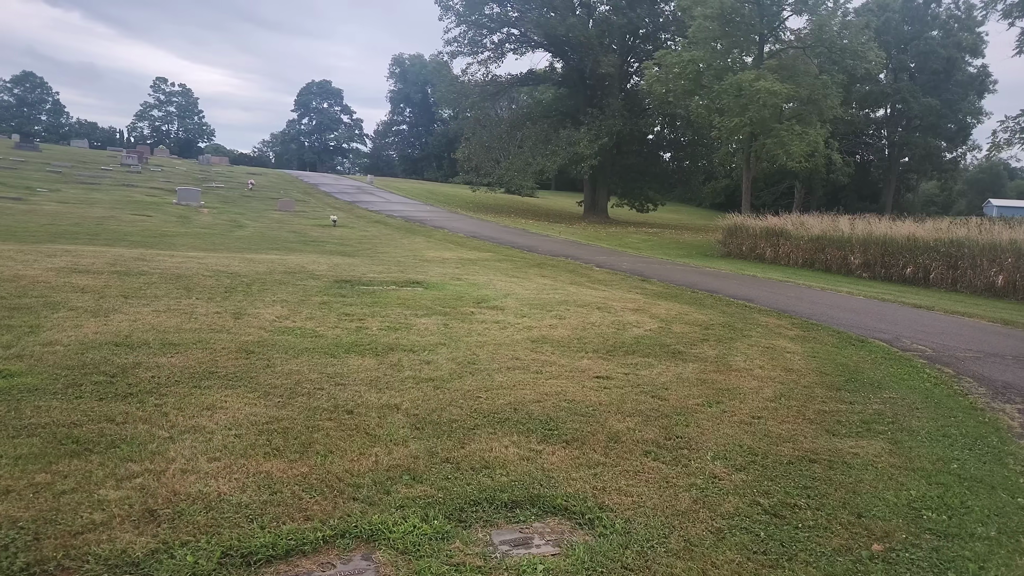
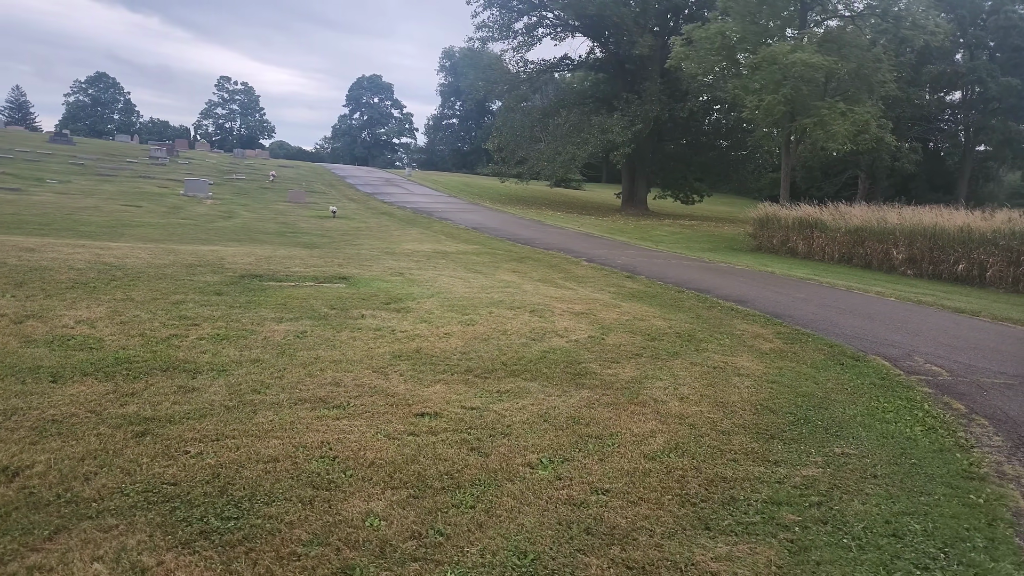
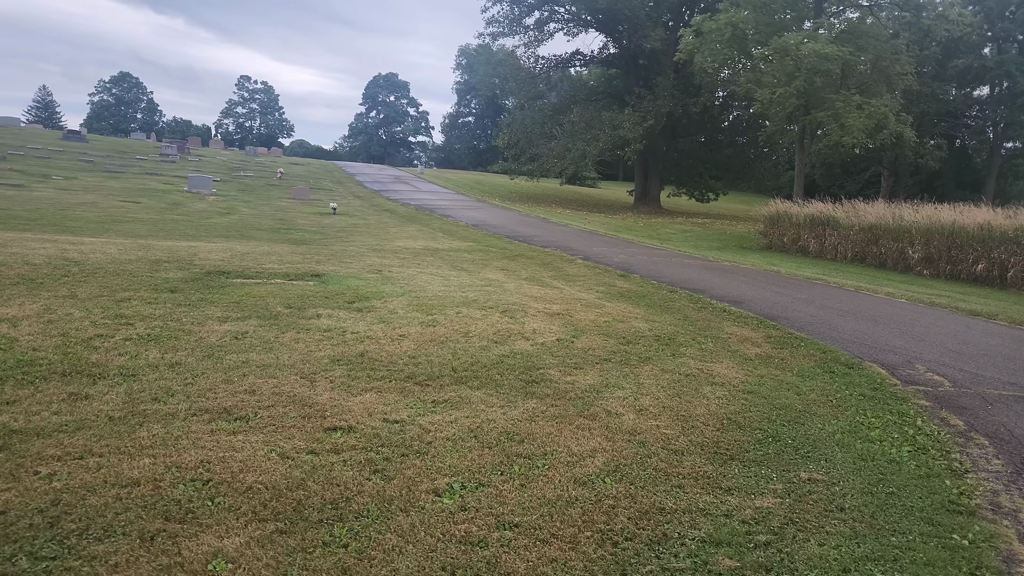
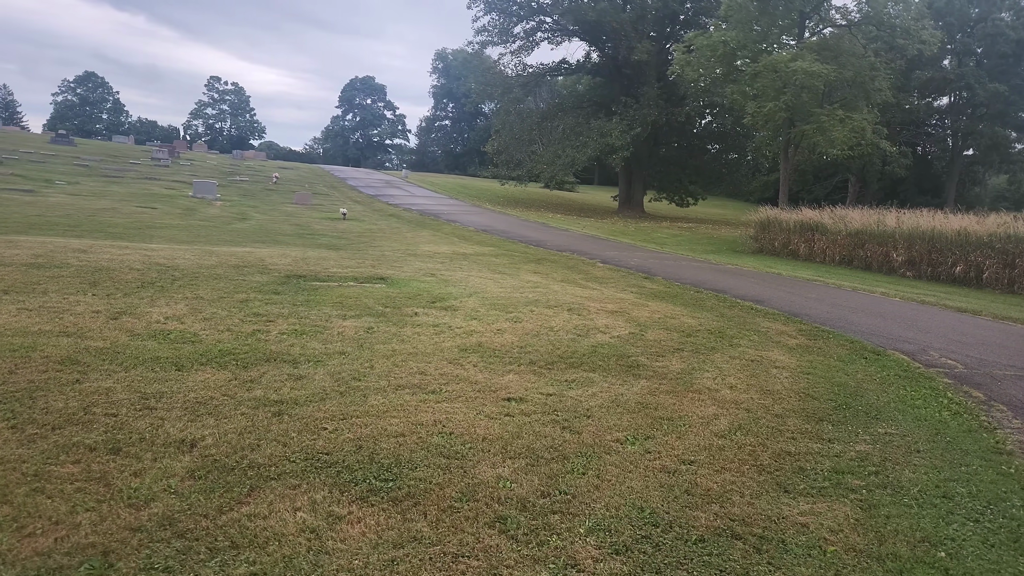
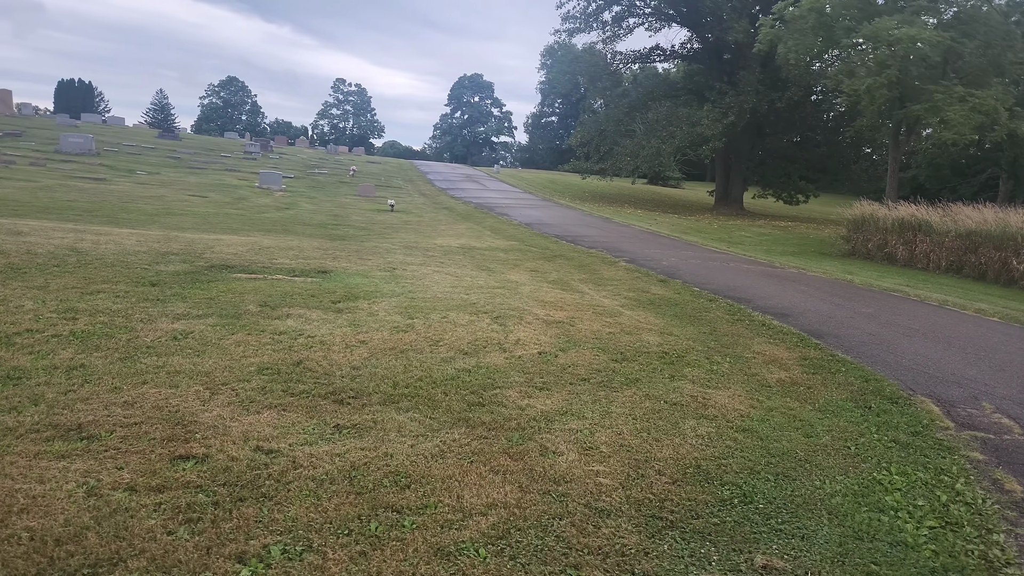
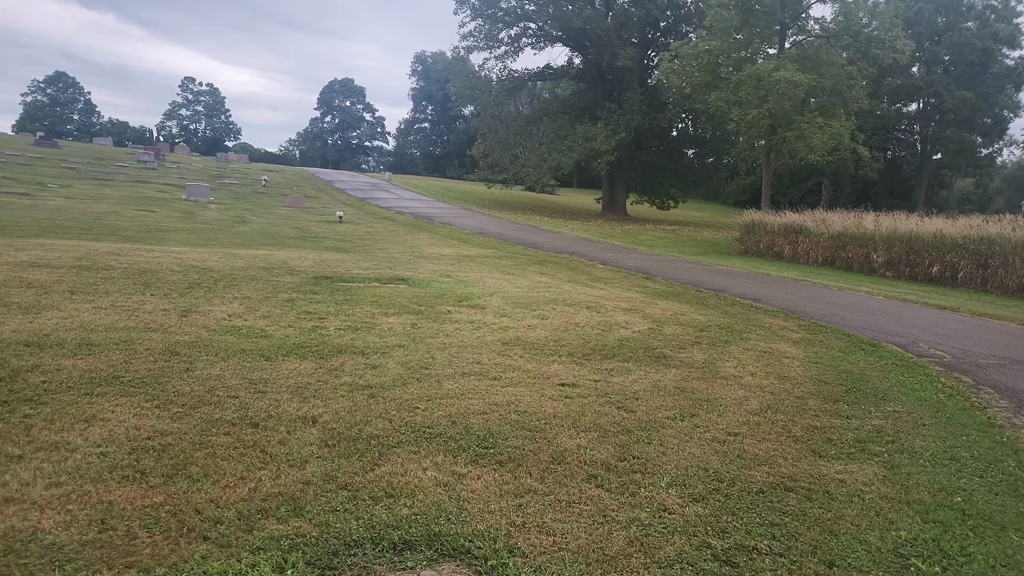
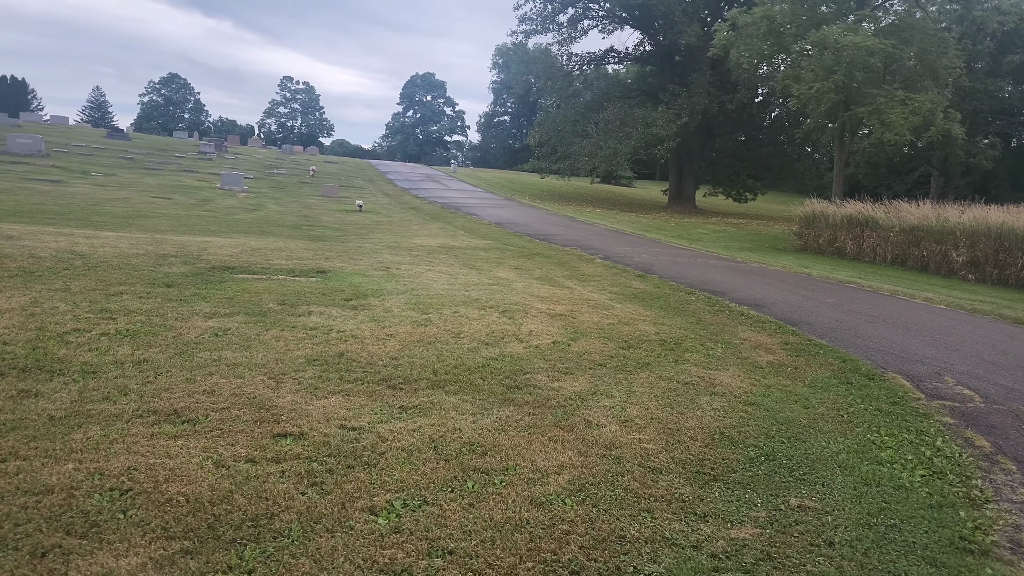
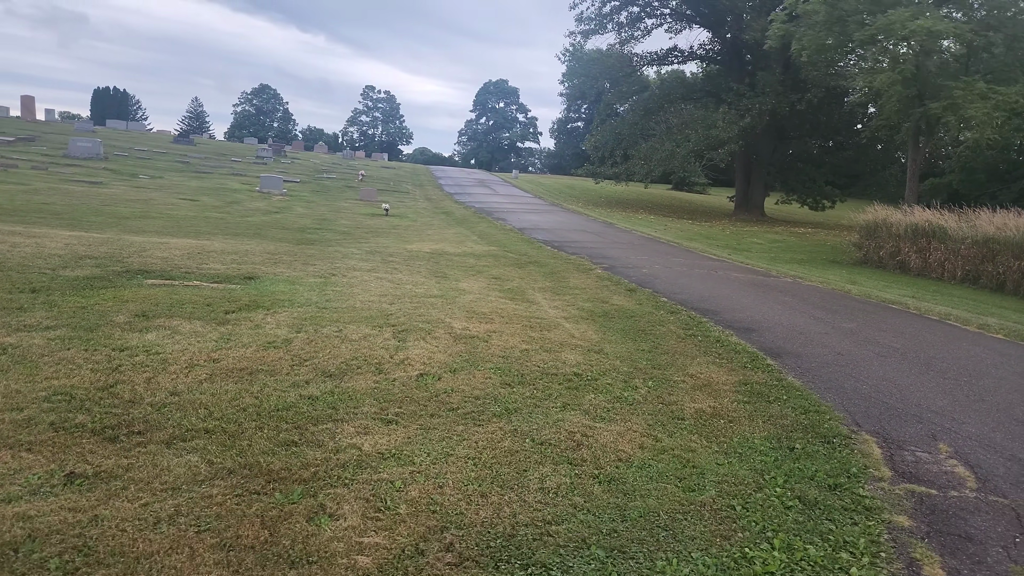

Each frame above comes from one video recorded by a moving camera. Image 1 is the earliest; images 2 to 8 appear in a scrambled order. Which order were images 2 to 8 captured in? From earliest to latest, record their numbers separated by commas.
6, 4, 2, 3, 7, 5, 8
